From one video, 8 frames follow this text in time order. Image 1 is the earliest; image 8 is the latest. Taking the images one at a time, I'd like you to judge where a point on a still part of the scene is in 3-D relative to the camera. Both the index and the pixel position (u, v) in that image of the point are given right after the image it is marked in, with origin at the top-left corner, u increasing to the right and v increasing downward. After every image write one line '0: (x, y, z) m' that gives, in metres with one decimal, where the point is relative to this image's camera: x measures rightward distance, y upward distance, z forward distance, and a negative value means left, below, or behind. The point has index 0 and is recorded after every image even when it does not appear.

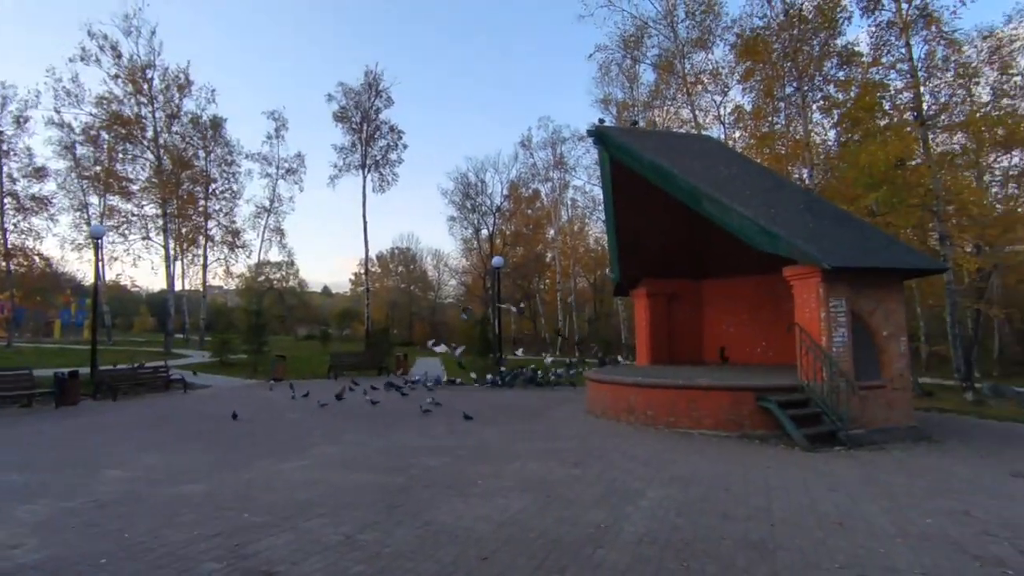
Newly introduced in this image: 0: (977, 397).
0: (+12.5, -2.8, +18.9) m
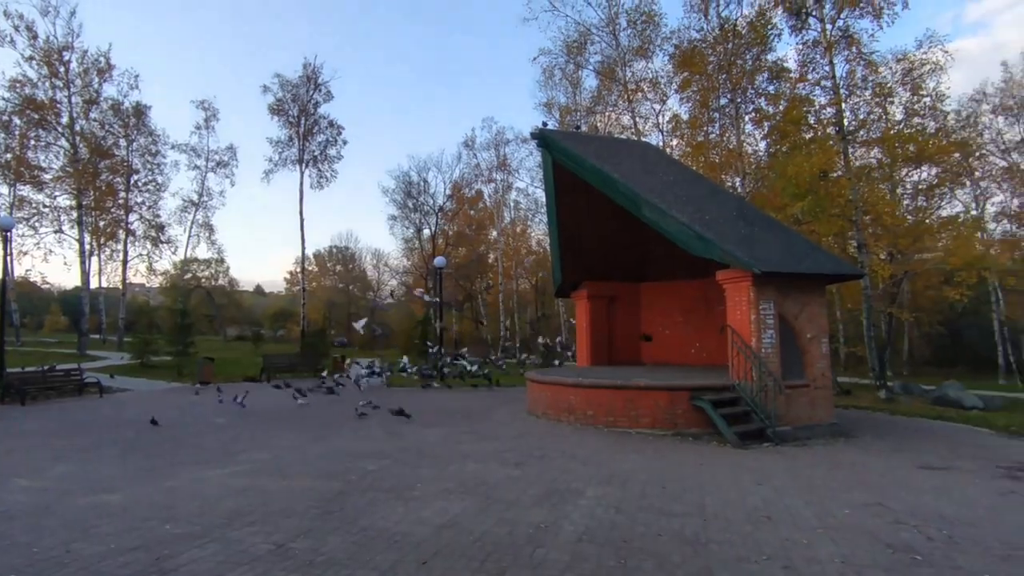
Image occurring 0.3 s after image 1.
0: (+10.8, -3.0, +20.0) m
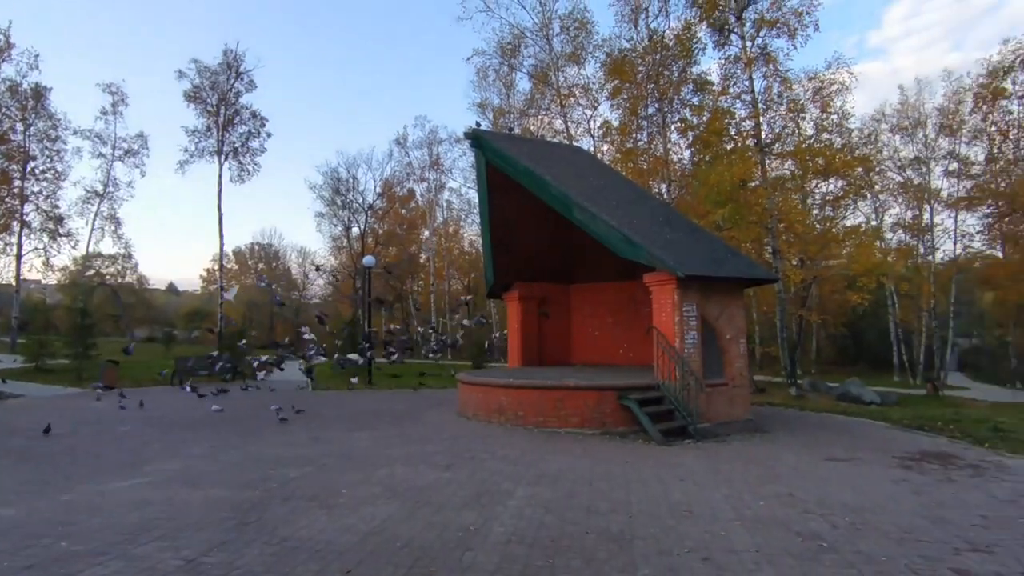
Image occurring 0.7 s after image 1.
0: (+8.7, -3.2, +21.1) m
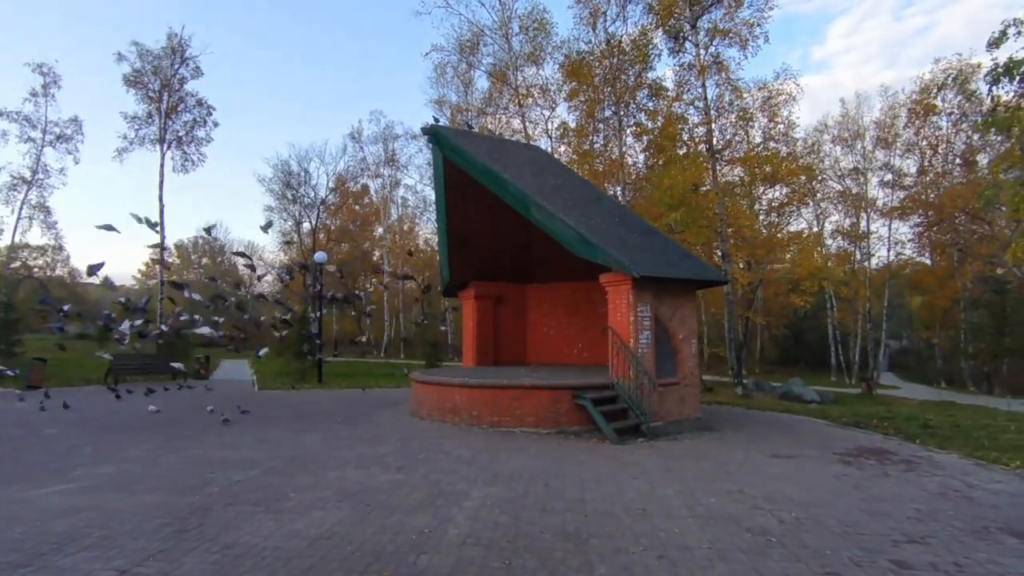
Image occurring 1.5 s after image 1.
0: (+7.2, -3.2, +21.7) m
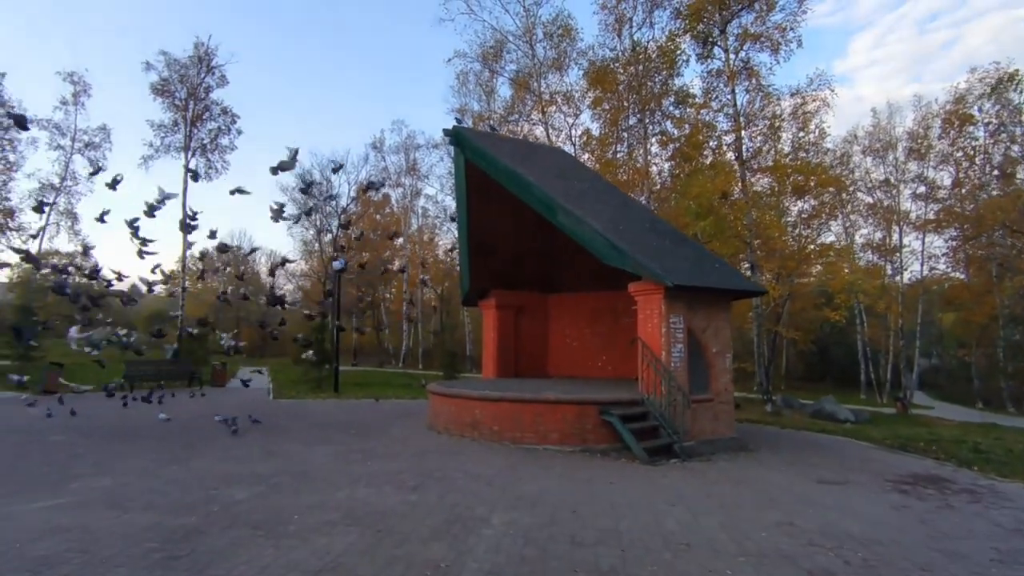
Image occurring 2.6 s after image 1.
0: (+7.9, -3.6, +20.9) m
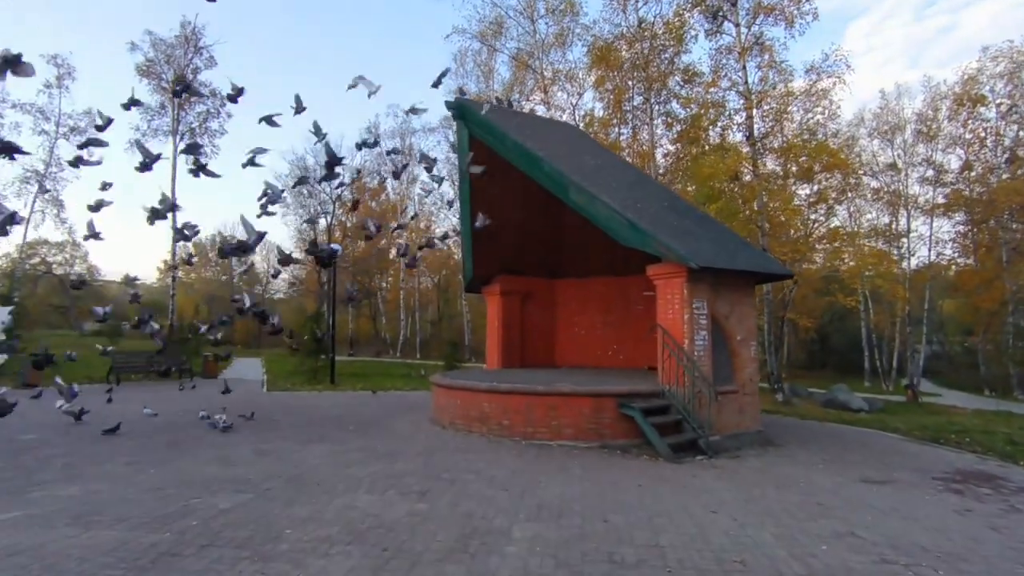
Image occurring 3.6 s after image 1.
0: (+7.9, -3.2, +20.3) m
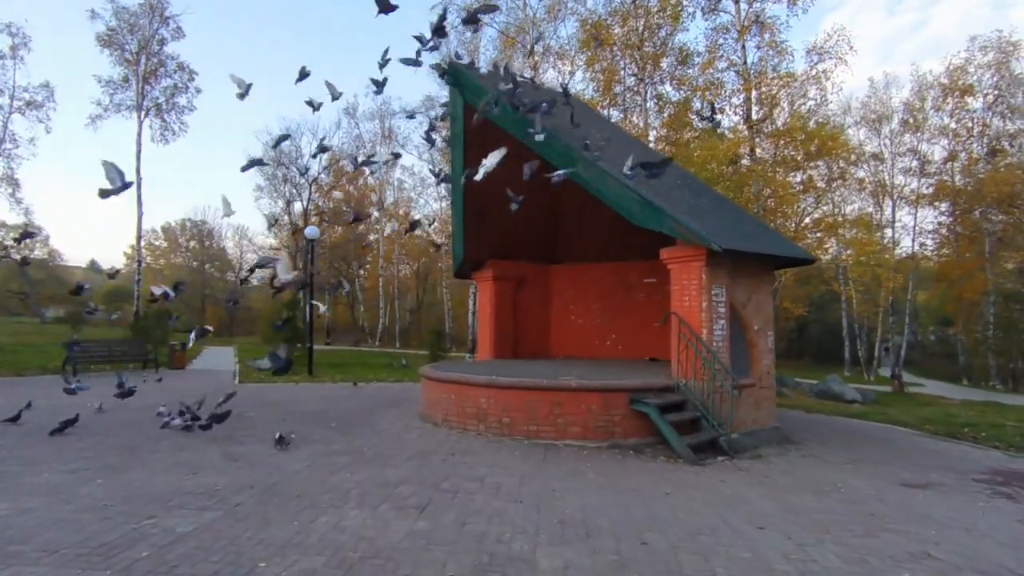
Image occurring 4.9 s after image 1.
0: (+7.5, -2.9, +19.8) m
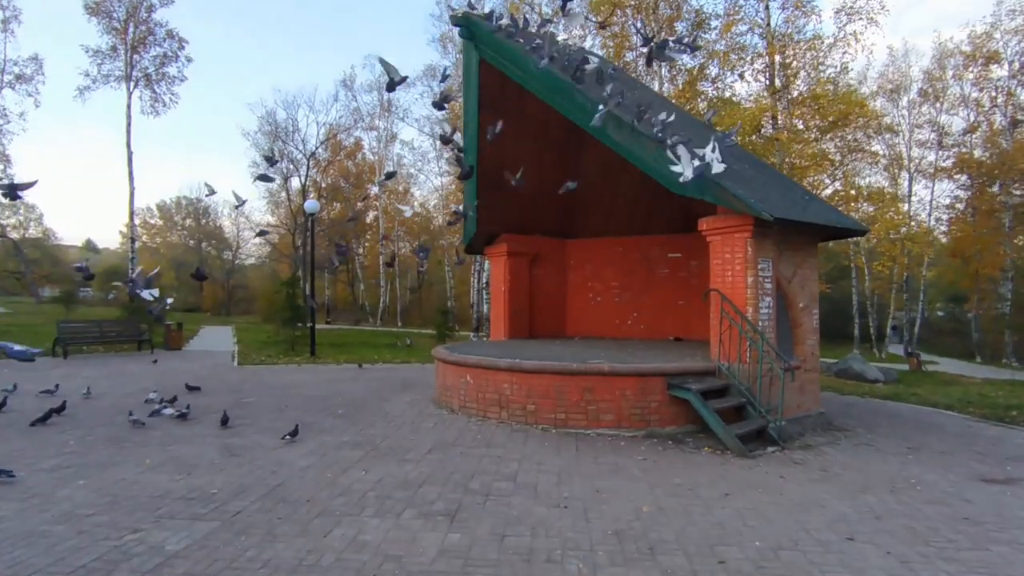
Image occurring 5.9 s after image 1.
0: (+7.8, -2.2, +19.2) m
